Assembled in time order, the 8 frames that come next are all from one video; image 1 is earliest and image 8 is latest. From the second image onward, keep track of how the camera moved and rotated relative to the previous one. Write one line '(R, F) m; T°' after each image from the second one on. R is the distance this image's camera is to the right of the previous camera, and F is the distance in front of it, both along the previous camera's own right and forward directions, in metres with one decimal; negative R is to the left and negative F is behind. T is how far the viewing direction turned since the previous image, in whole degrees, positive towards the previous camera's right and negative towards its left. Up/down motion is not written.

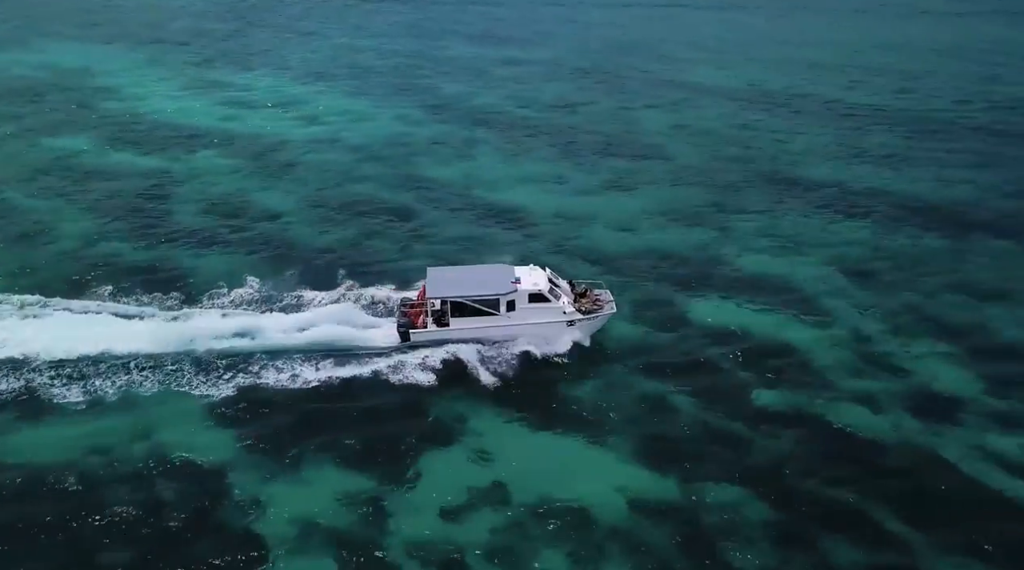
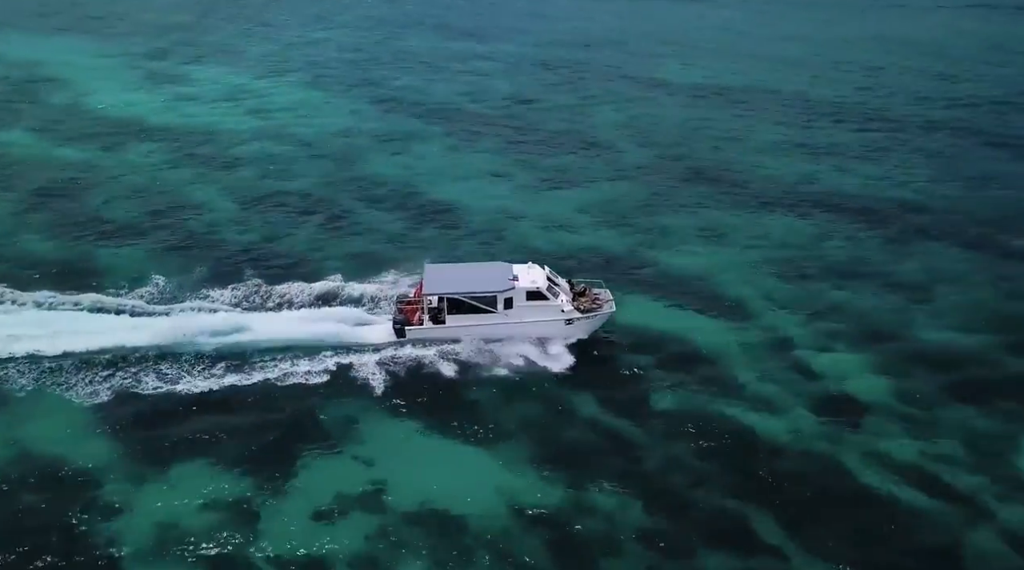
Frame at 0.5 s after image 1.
(+5.2, +0.5) m; 0°
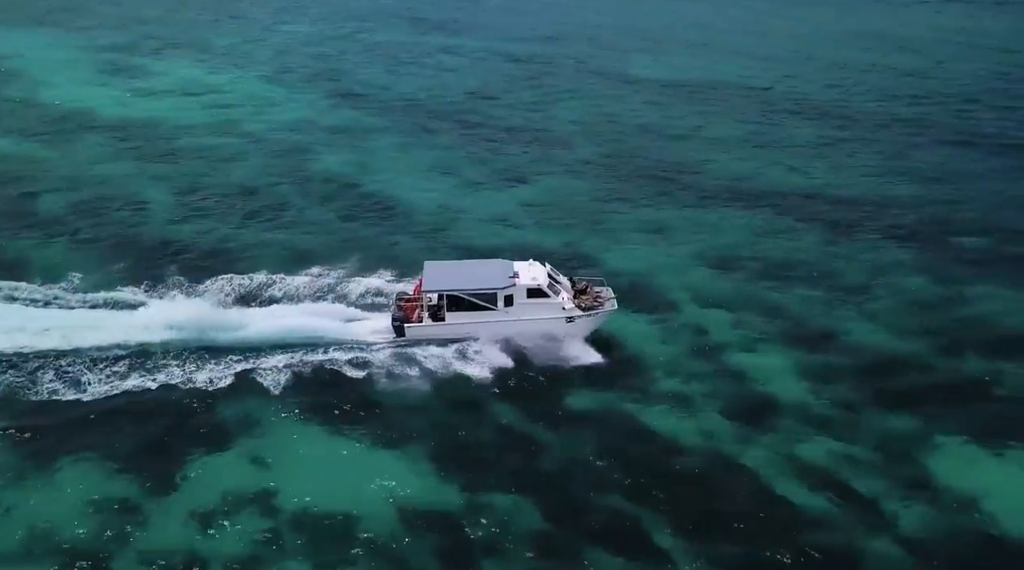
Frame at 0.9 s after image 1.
(+4.5, +0.6) m; 0°
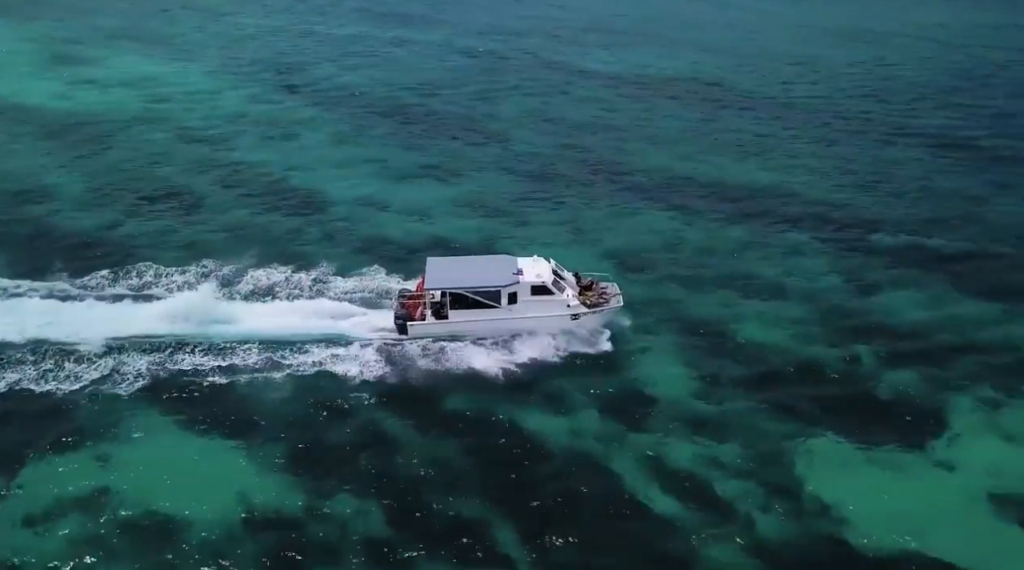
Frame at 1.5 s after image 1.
(+6.4, +0.9) m; 0°
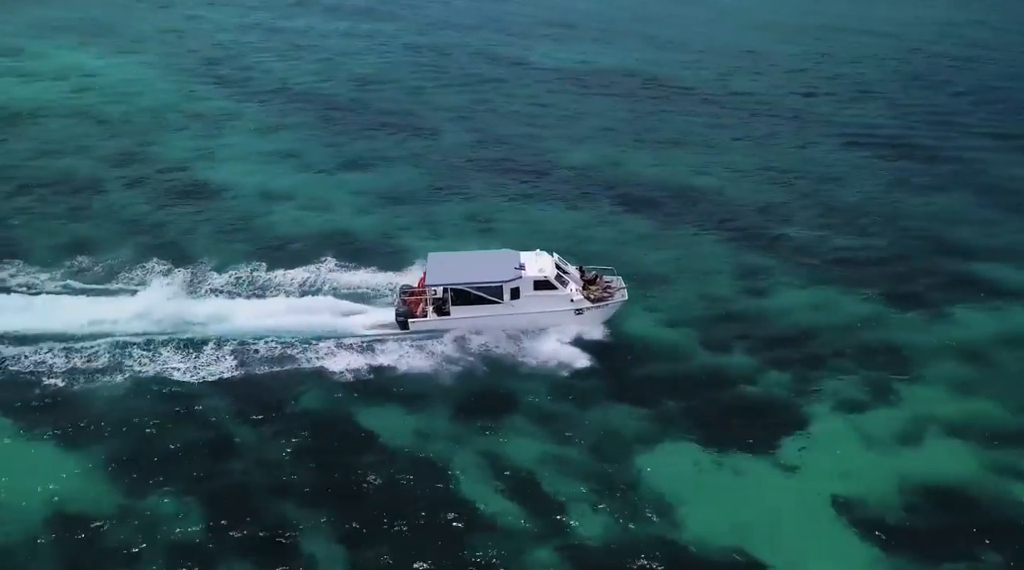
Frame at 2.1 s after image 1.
(+6.9, +0.8) m; +1°
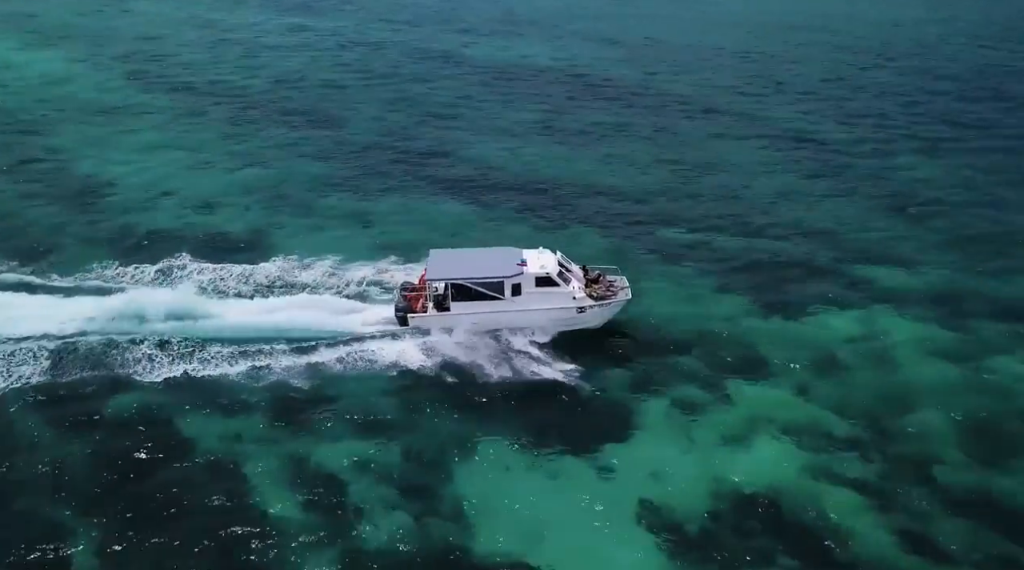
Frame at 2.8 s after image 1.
(+8.4, +0.8) m; +1°
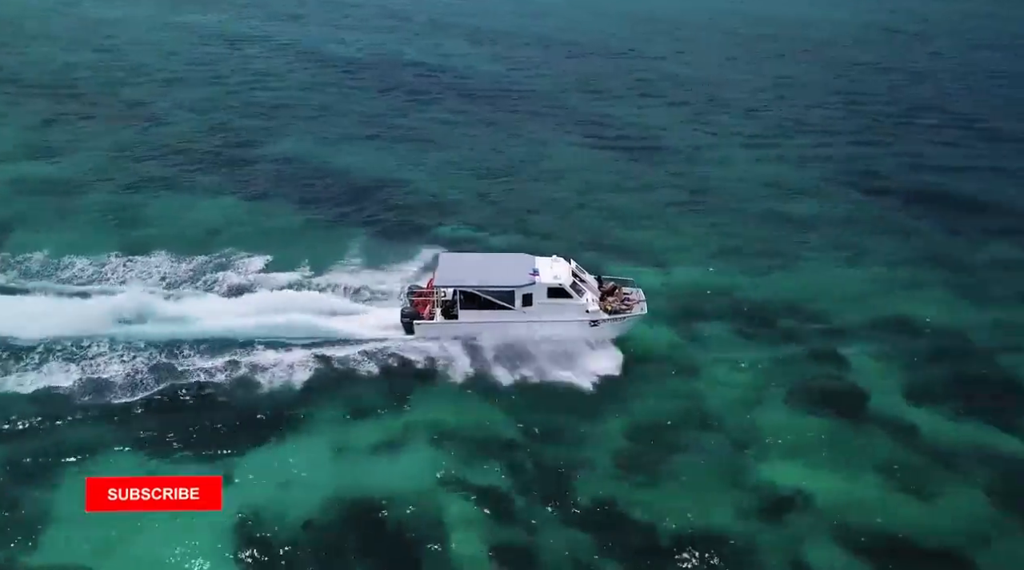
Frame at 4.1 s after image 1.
(+15.7, +1.3) m; +2°
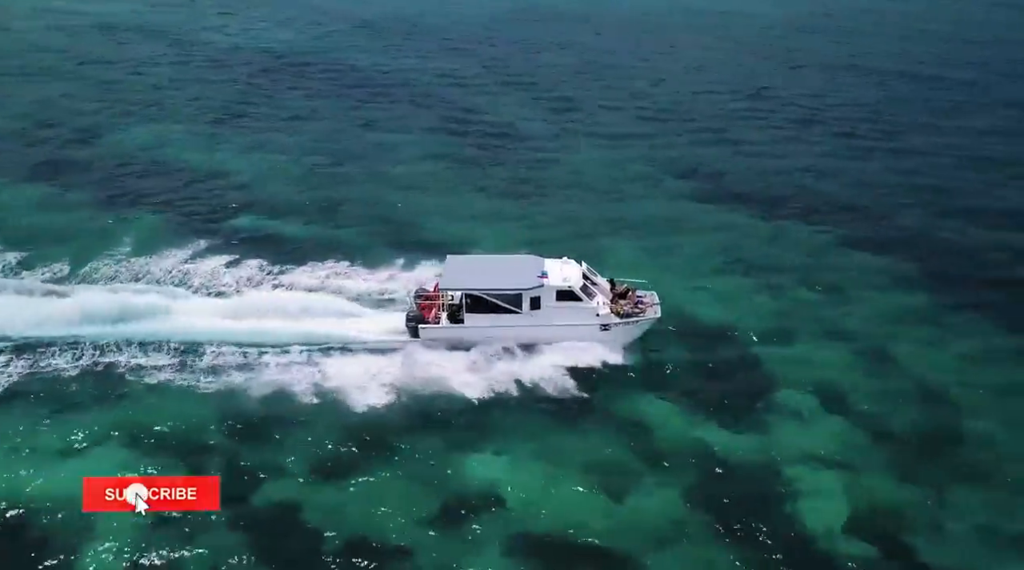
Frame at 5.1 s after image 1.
(+12.3, +0.9) m; +2°
